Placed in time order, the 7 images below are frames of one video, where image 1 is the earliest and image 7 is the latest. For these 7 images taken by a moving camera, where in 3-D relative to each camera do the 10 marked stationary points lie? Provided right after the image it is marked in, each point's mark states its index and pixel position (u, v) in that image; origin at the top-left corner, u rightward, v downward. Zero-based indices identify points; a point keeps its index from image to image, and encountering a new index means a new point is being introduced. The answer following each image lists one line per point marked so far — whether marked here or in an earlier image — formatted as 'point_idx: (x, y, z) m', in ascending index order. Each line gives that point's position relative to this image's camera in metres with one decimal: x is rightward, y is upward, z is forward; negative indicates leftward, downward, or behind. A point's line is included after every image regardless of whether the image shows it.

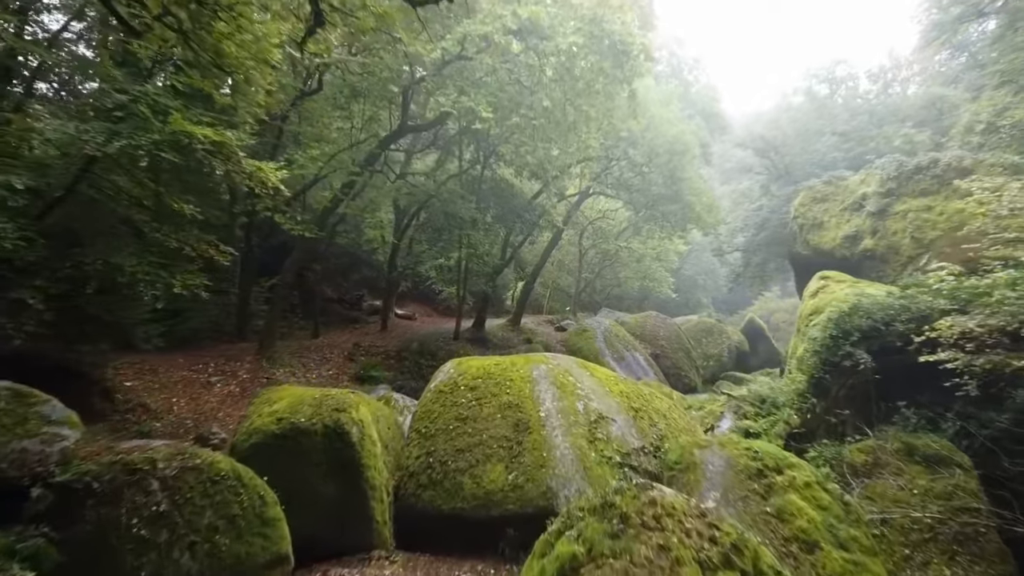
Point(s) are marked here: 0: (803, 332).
0: (+2.8, -0.4, +7.8) m
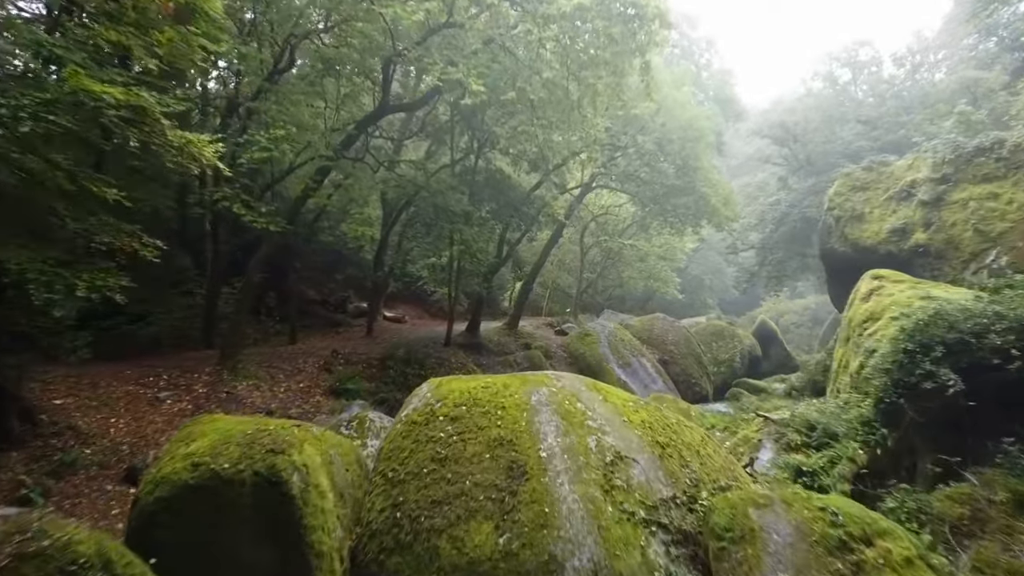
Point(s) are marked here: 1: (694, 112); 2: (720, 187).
0: (+2.7, -0.4, +6.5) m
1: (+3.1, +3.1, +14.1) m
2: (+3.8, +1.8, +14.7) m
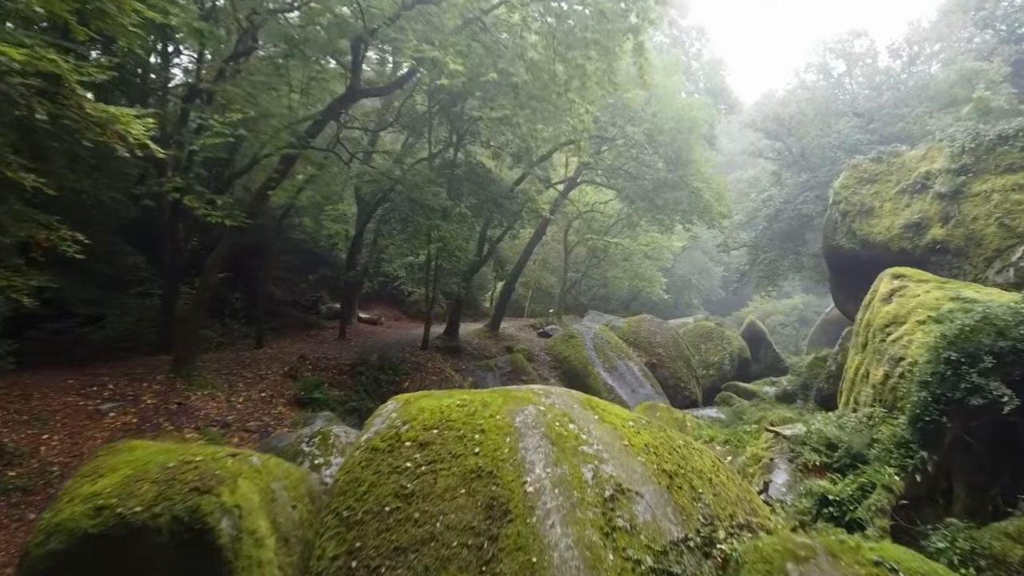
0: (+2.6, -0.4, +5.8) m
1: (+2.8, +3.1, +13.4) m
2: (+3.5, +1.8, +14.0) m
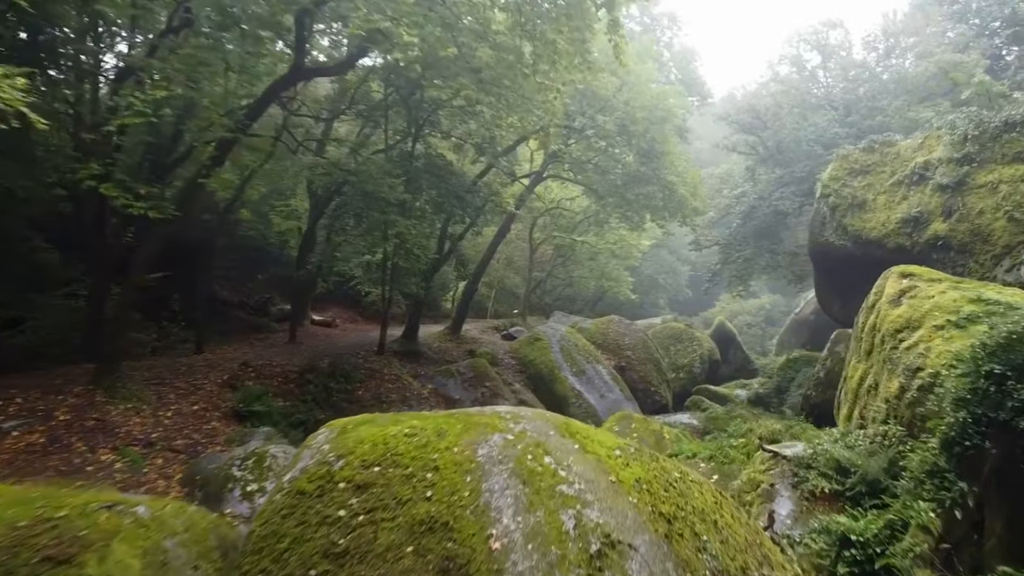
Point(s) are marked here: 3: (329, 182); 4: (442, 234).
0: (+2.4, -0.4, +5.1) m
1: (+2.3, +3.1, +12.7) m
2: (+2.9, +1.8, +13.3) m
3: (-2.6, +1.5, +11.4) m
4: (-1.2, +0.9, +13.4) m
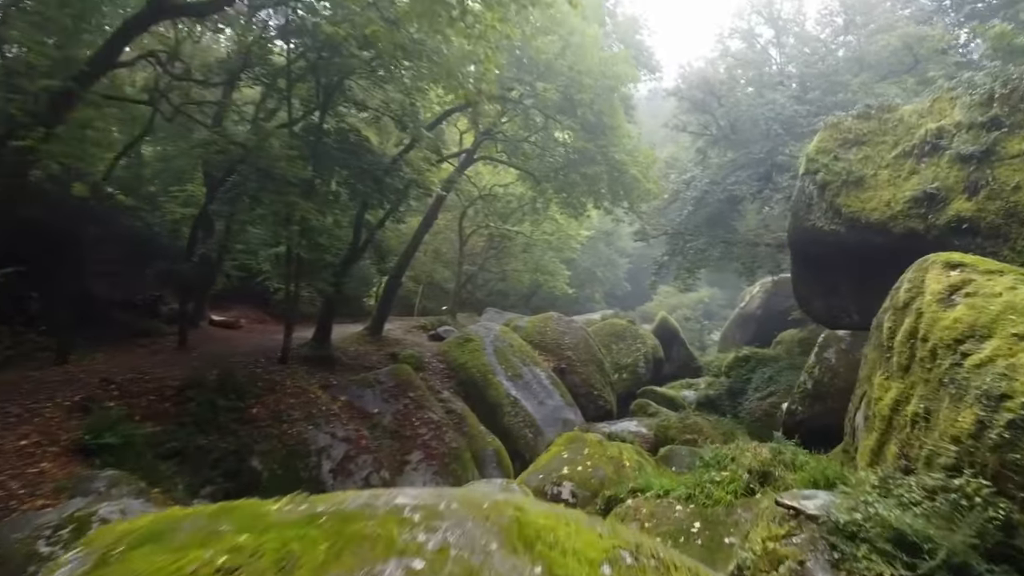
0: (+2.0, -0.4, +3.8) m
1: (+1.2, +3.2, +11.3) m
2: (+1.8, +1.9, +12.0) m
3: (-3.4, +1.5, +9.6) m
4: (-2.2, +1.0, +11.6) m
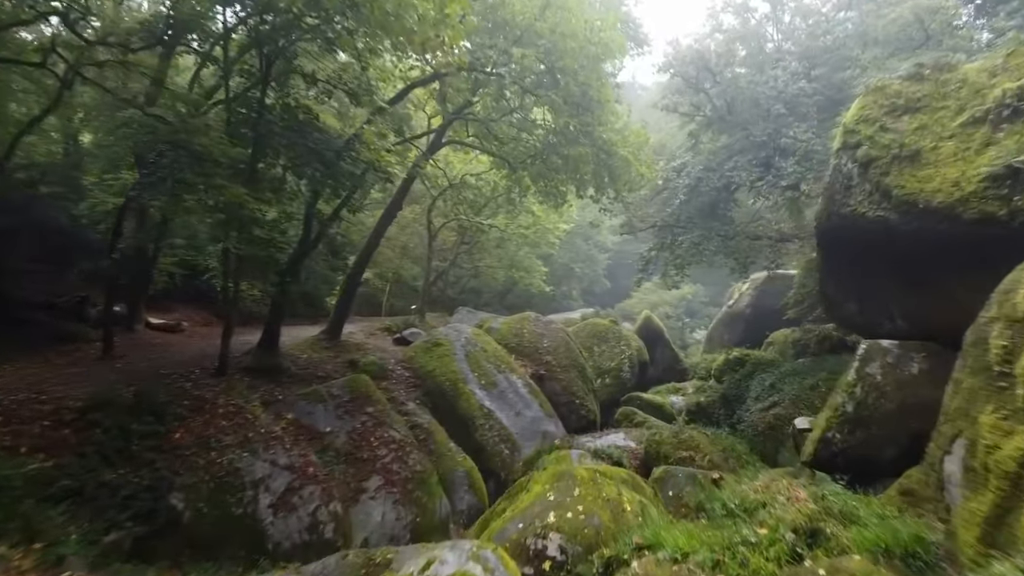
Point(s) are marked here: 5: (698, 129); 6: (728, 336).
0: (+1.9, -0.4, +2.5) m
1: (+0.9, +3.2, +10.0) m
2: (+1.5, +1.9, +10.7) m
3: (-3.7, +1.5, +8.1) m
4: (-2.5, +1.0, +10.2) m
5: (+2.9, +2.5, +13.0) m
6: (+4.8, -1.0, +18.2) m
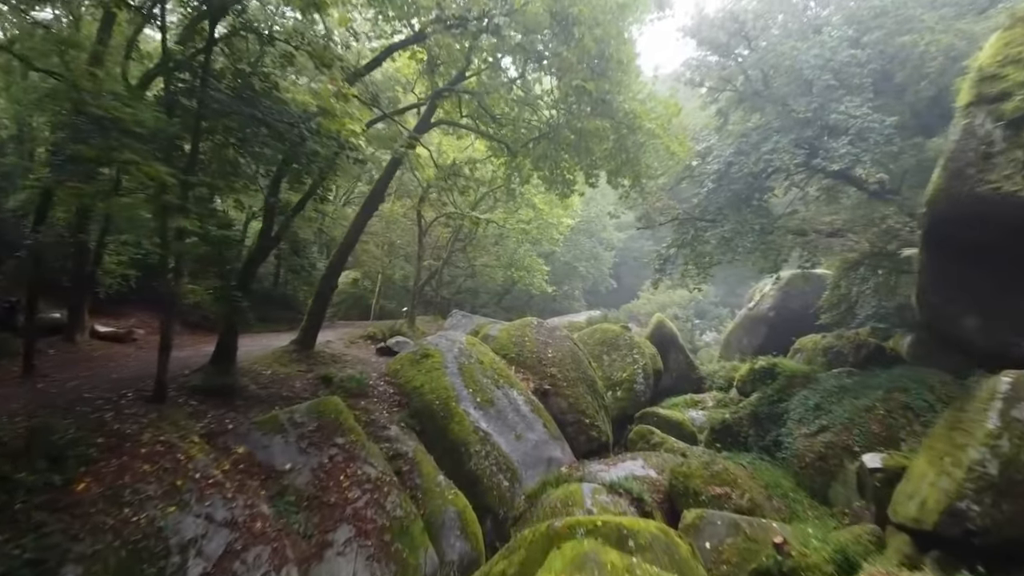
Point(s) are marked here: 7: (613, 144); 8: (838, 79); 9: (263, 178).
0: (+1.9, -0.5, +0.9) m
1: (+0.9, +3.1, +8.4) m
2: (+1.5, +1.9, +9.1) m
3: (-3.7, +1.5, +6.5) m
4: (-2.5, +0.9, +8.6) m
5: (+2.9, +2.5, +11.4) m
6: (+4.8, -1.1, +16.6) m
7: (+1.1, +1.6, +9.6) m
8: (+3.9, +2.5, +10.2) m
9: (-2.5, +1.1, +8.0) m
